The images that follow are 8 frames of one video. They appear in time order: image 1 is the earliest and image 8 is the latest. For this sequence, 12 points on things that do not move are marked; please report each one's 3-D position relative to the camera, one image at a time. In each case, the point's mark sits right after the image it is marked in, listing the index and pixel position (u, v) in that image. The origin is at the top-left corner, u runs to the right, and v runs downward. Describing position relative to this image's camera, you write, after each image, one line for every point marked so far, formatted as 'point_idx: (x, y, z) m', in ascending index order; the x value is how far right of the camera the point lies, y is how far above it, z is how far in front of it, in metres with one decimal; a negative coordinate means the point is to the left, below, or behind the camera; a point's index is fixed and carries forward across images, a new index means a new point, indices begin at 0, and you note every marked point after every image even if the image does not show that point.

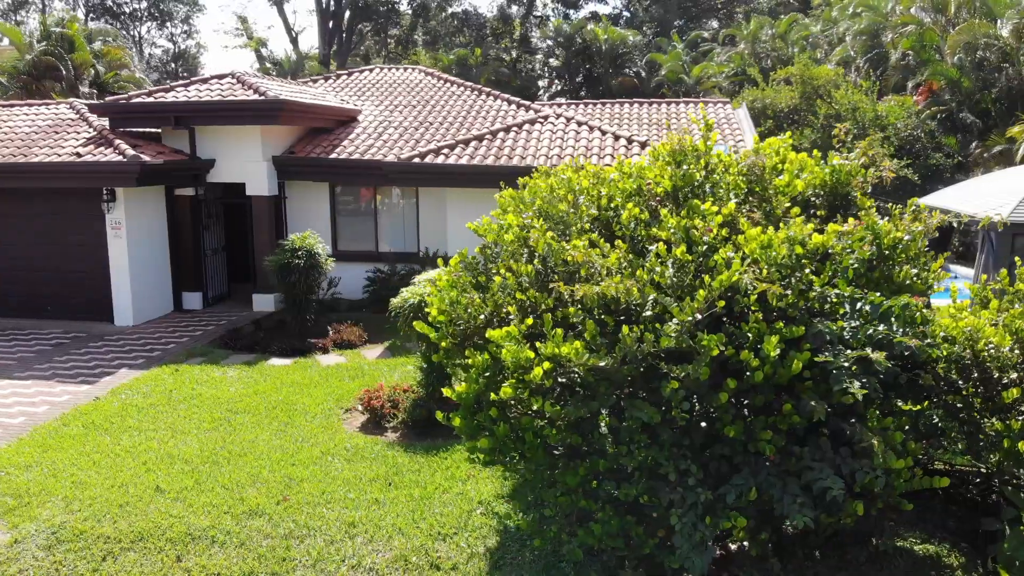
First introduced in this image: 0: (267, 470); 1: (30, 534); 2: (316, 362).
0: (-1.9, -1.5, +7.0) m
1: (-3.5, -1.8, +6.2) m
2: (-2.2, -0.9, +10.1) m
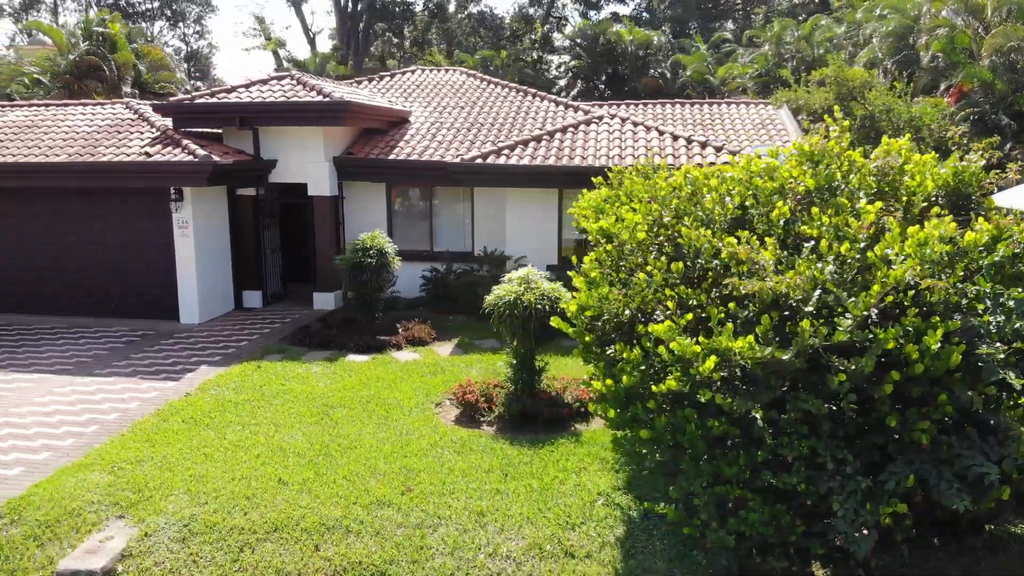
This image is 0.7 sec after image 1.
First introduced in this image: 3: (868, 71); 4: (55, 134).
0: (-1.0, -1.4, +7.1) m
1: (-2.6, -1.8, +6.4) m
2: (-1.4, -0.9, +10.3) m
3: (+7.9, +4.7, +18.3) m
4: (-6.8, +2.4, +13.3) m
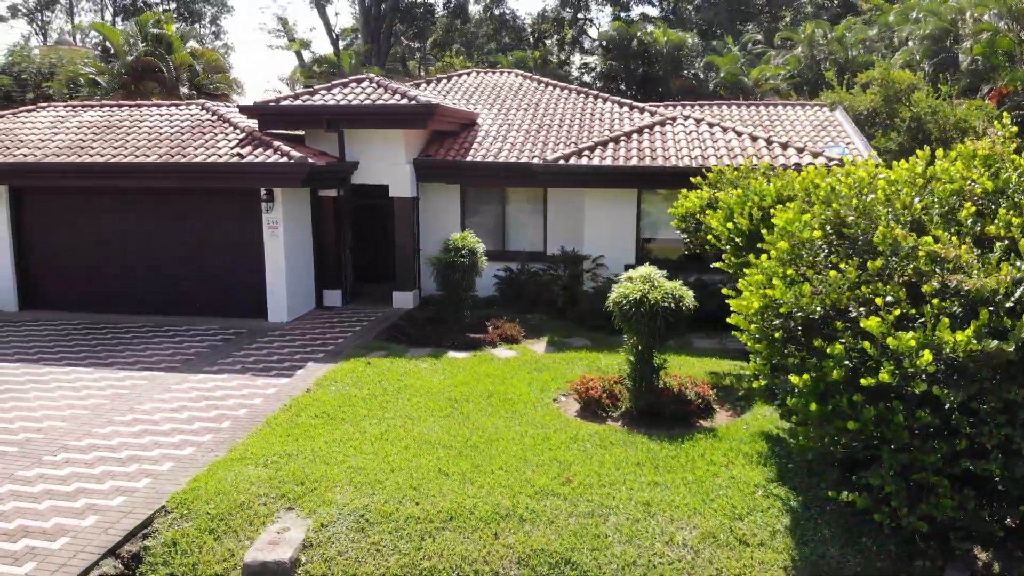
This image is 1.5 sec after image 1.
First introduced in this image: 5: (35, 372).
0: (+0.2, -1.4, +7.3) m
1: (-1.3, -1.7, +6.6) m
2: (-0.2, -0.8, +10.5) m
3: (+8.9, +4.7, +18.6) m
4: (-5.7, +2.4, +13.5) m
5: (-5.6, -1.0, +10.3) m
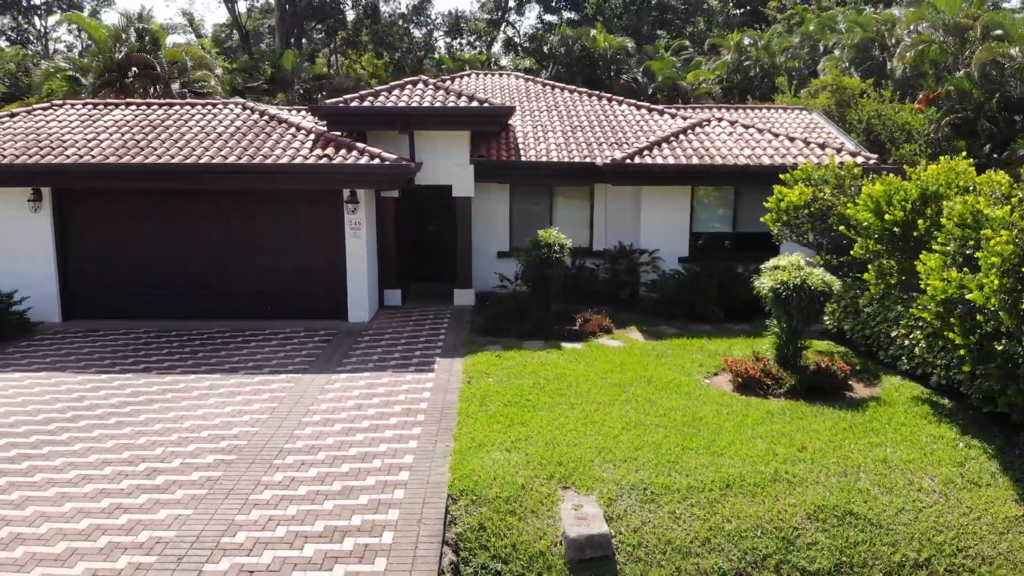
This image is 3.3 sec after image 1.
0: (+2.3, -1.3, +8.2) m
1: (+0.9, -1.7, +7.1) m
2: (+1.3, -0.7, +11.2) m
3: (+8.6, +5.1, +20.8) m
4: (-4.8, +2.3, +13.1) m
5: (-4.0, -1.1, +9.9) m
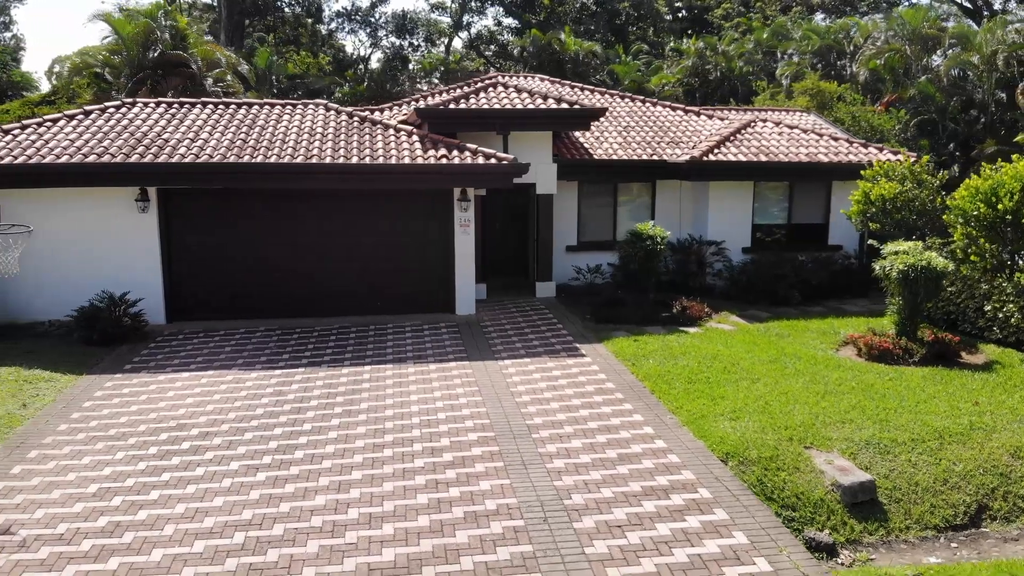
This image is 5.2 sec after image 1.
0: (+4.5, -1.1, +9.5) m
1: (+3.3, -1.5, +8.2) m
2: (+3.0, -0.6, +12.3) m
3: (+8.6, +5.4, +22.9) m
4: (-3.3, +2.3, +13.2) m
5: (-2.0, -1.0, +10.3) m
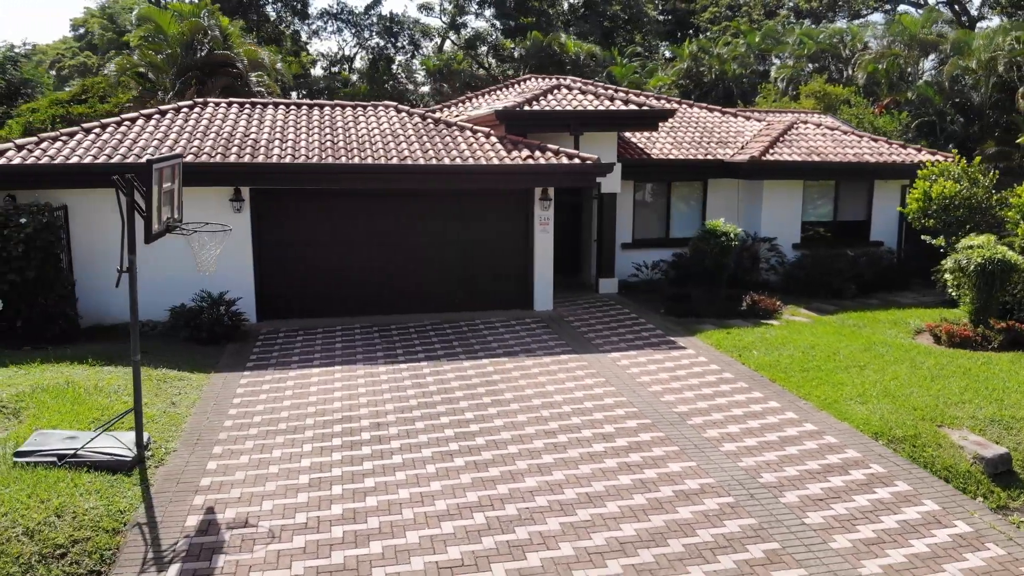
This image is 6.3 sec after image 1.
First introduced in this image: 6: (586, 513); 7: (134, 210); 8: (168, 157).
0: (+6.0, -1.0, +10.3) m
1: (+4.9, -1.4, +9.0) m
2: (+4.3, -0.5, +13.1) m
3: (+9.0, +5.6, +24.0) m
4: (-2.1, +2.4, +13.5) m
5: (-0.5, -1.0, +10.6) m
6: (+0.6, -1.8, +7.0) m
7: (-3.2, +0.7, +7.3) m
8: (-3.0, +1.1, +7.4) m
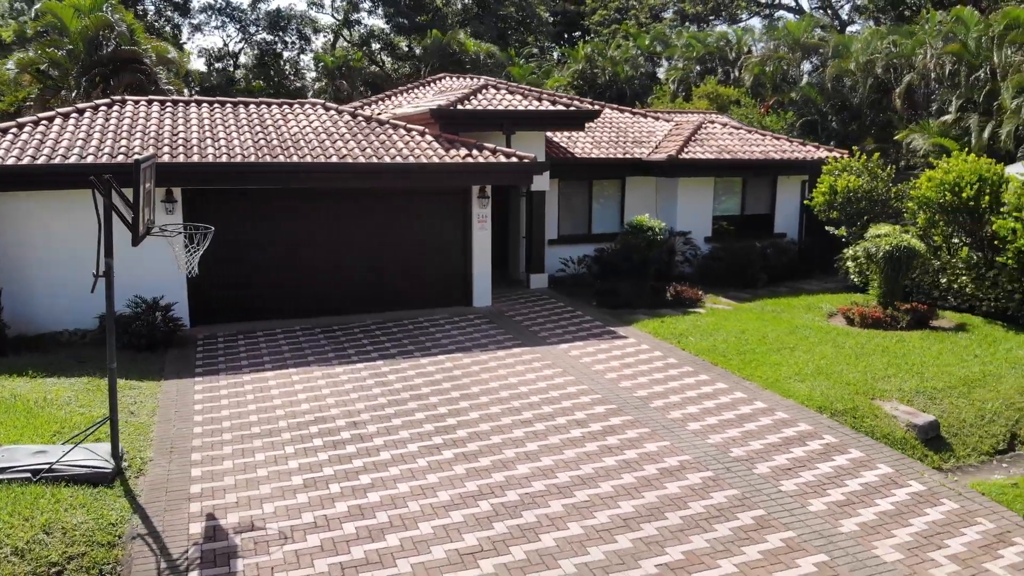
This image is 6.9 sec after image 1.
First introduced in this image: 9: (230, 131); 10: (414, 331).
0: (+5.4, -0.8, +11.4) m
1: (+4.5, -1.2, +9.9) m
2: (+3.4, -0.3, +13.9) m
3: (+6.3, +5.9, +25.4) m
4: (-3.1, +2.4, +13.4) m
5: (-1.1, -1.0, +10.8) m
6: (+0.6, -1.8, +7.3) m
7: (-3.3, +0.6, +7.1) m
8: (-3.1, +1.1, +7.2) m
9: (-4.3, +2.4, +13.2) m
10: (-1.5, -0.6, +12.7) m
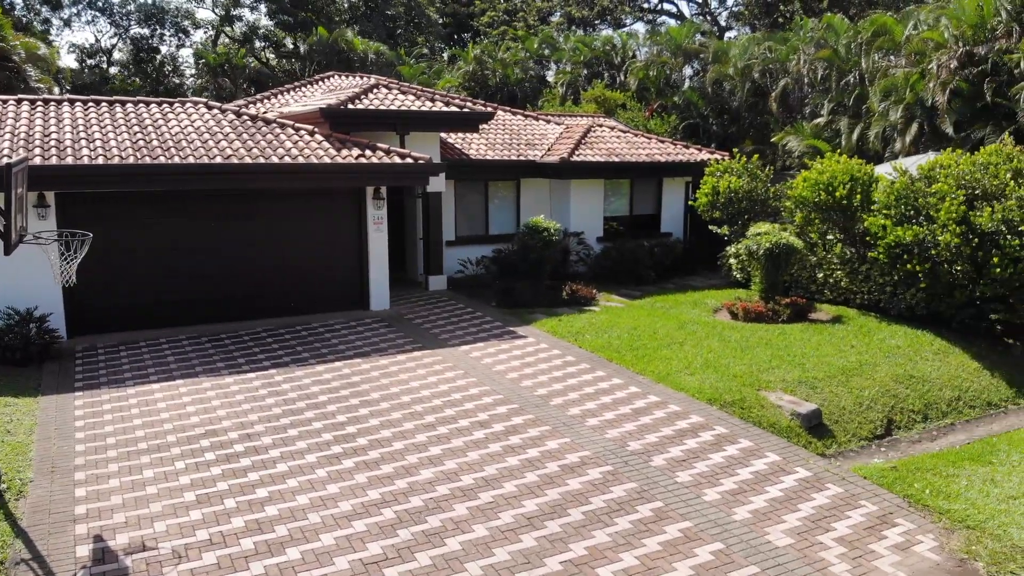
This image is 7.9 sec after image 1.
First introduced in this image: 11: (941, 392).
0: (+4.1, -0.7, +12.0) m
1: (+3.4, -1.2, +10.4) m
2: (+1.7, -0.3, +14.2) m
3: (+3.0, +6.0, +26.0) m
4: (-4.7, +2.3, +12.9) m
5: (-2.3, -1.0, +10.6) m
6: (-0.2, -1.8, +7.4) m
7: (-4.1, +0.5, +6.6) m
8: (-3.9, +1.0, +6.8) m
9: (-5.9, +2.3, +12.6) m
10: (-3.0, -0.7, +12.4) m
11: (+5.3, -1.3, +10.7) m
